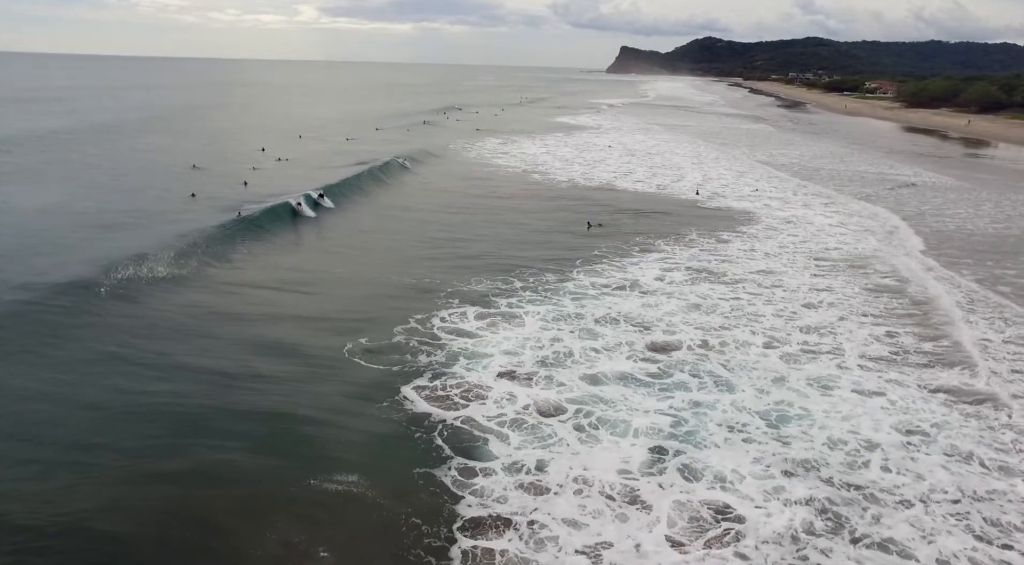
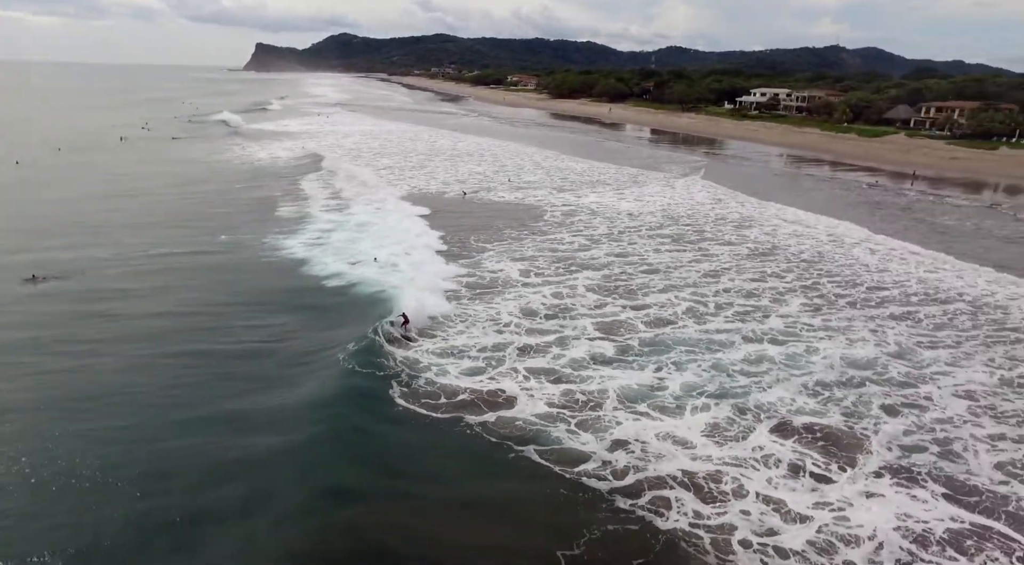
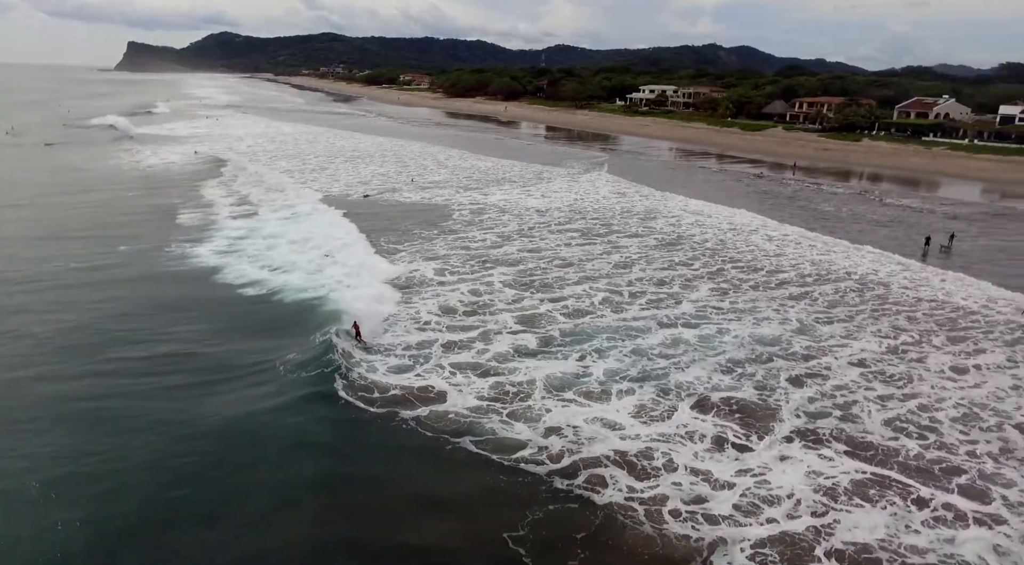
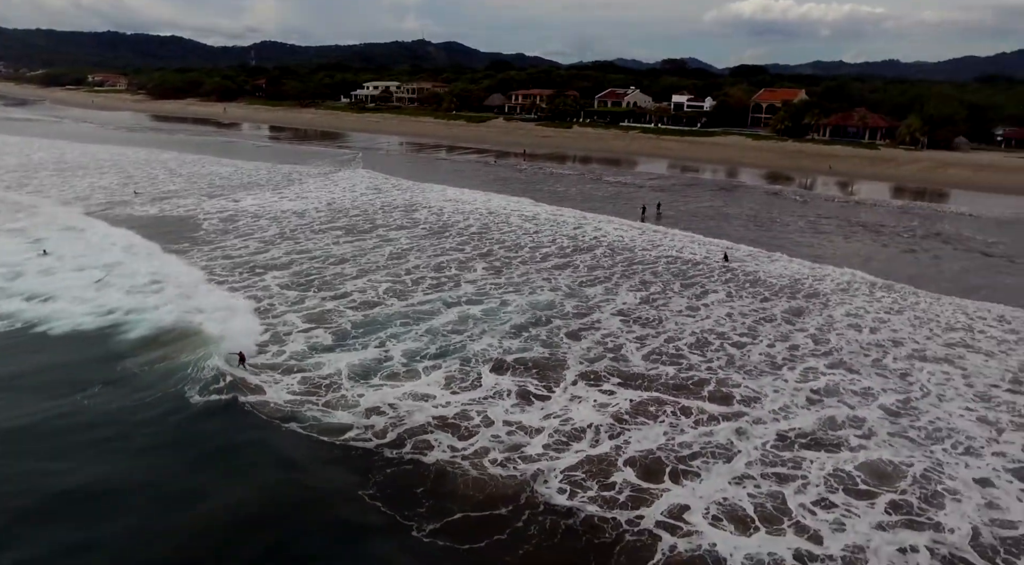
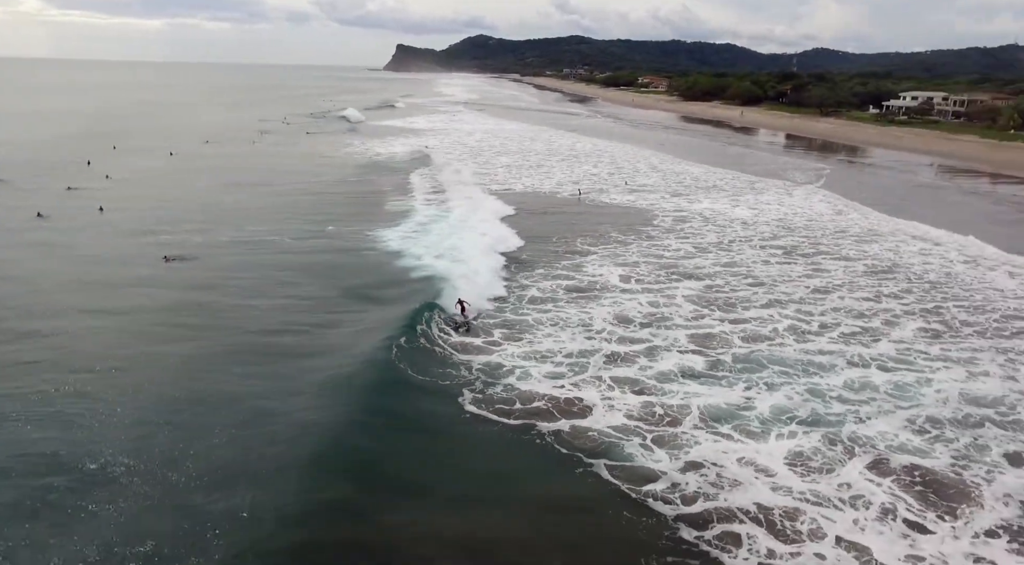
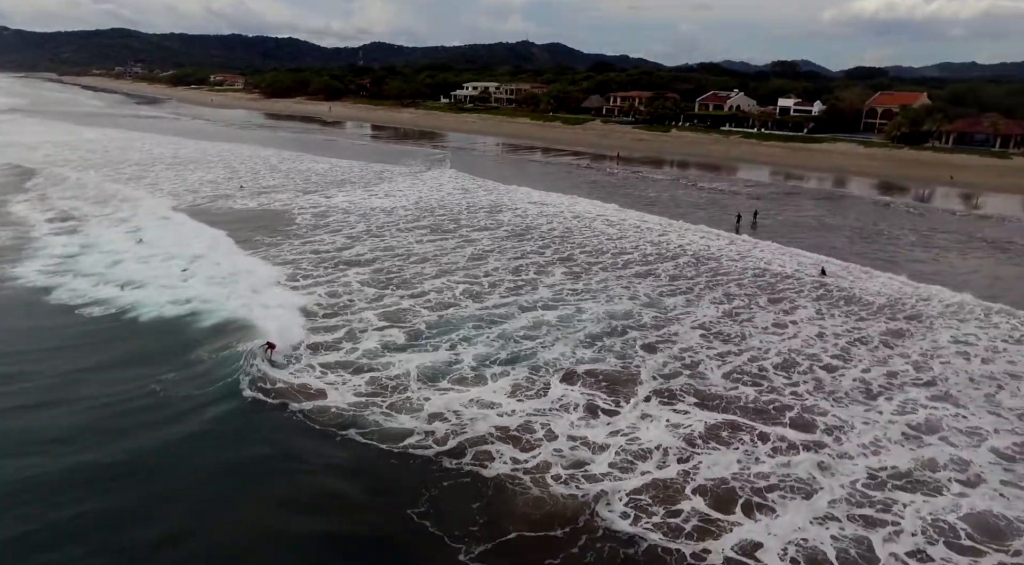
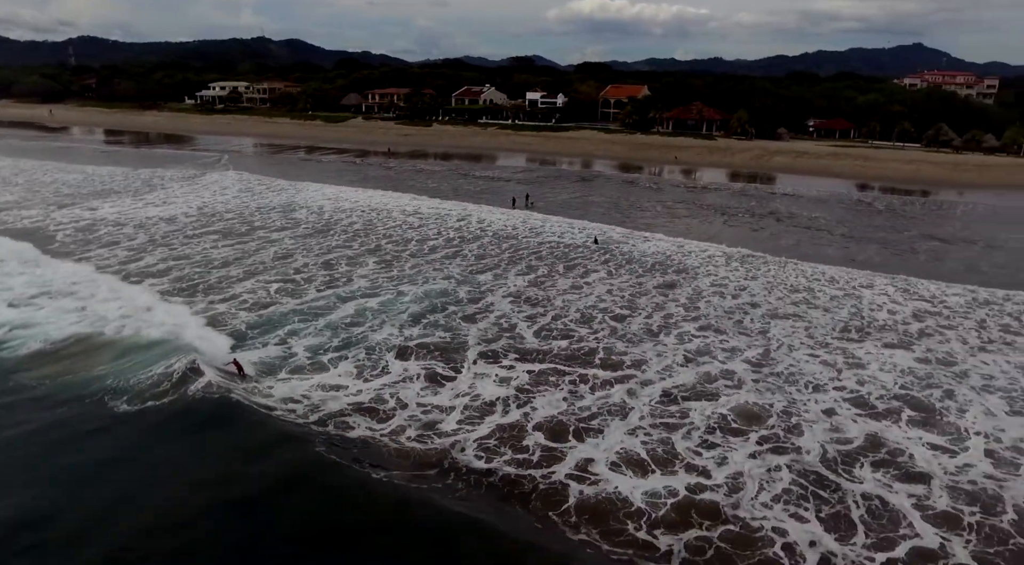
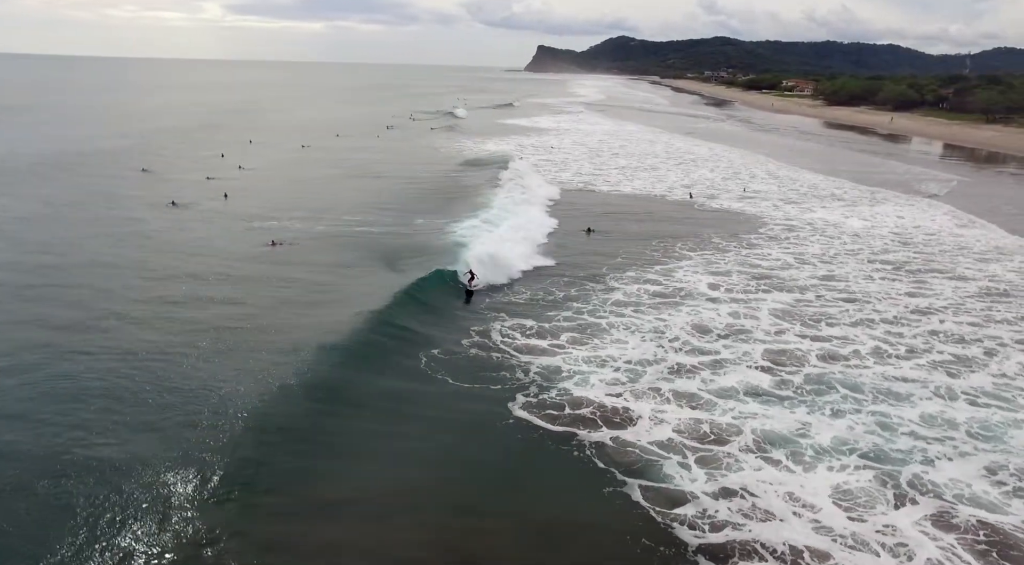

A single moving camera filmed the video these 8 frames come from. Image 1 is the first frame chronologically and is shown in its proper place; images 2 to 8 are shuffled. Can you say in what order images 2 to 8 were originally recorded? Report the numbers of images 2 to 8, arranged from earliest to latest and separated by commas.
8, 5, 2, 3, 6, 4, 7
